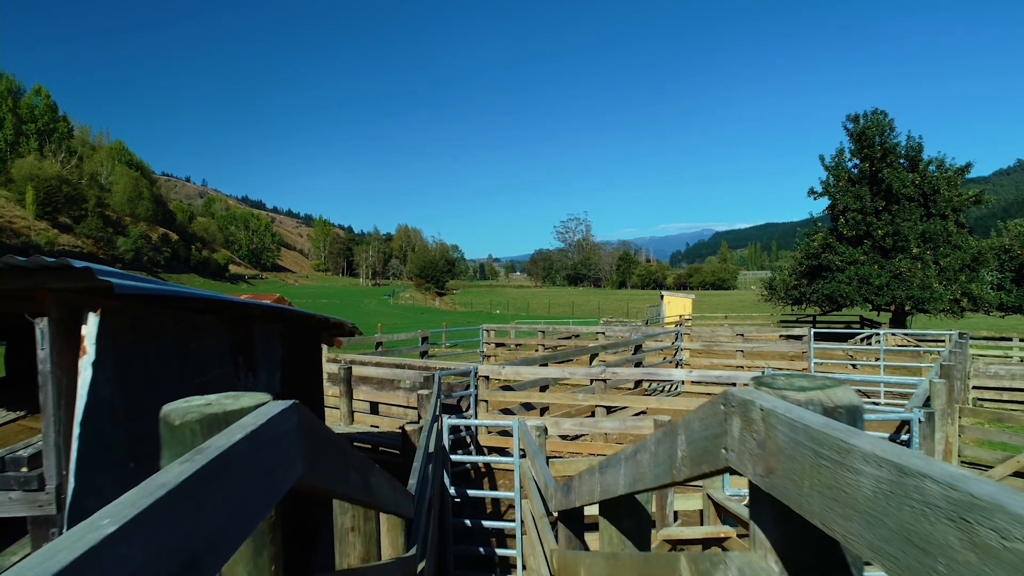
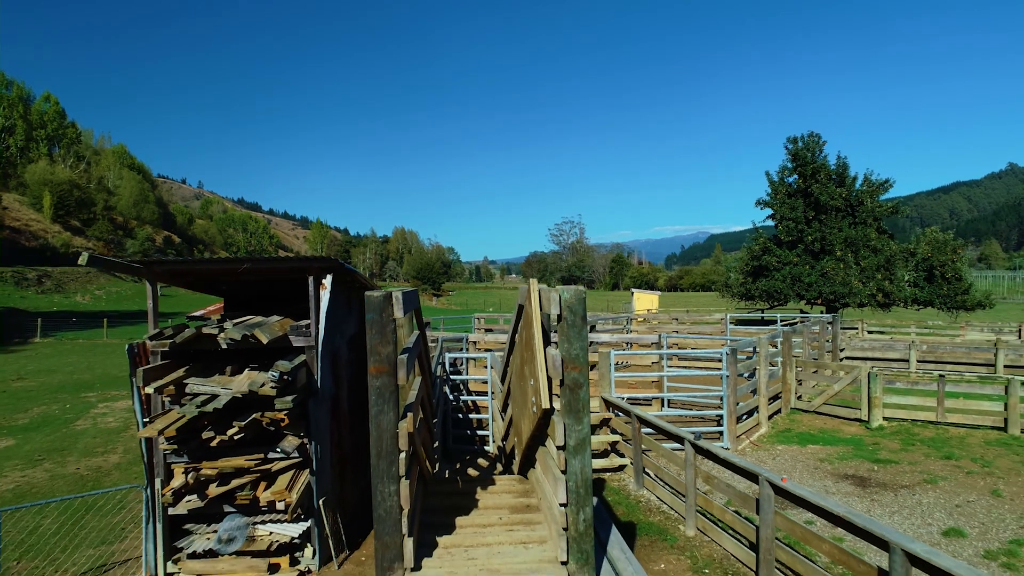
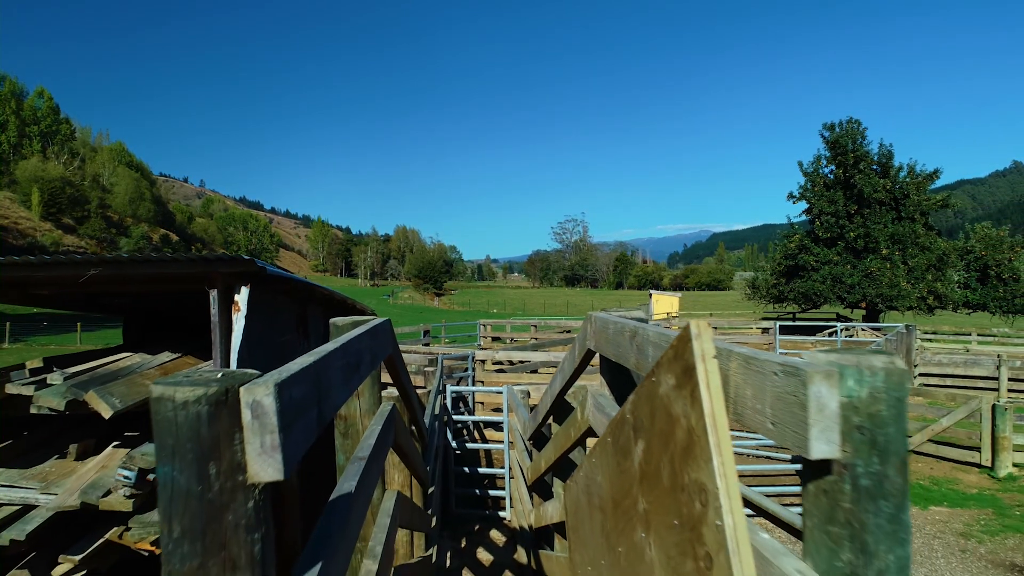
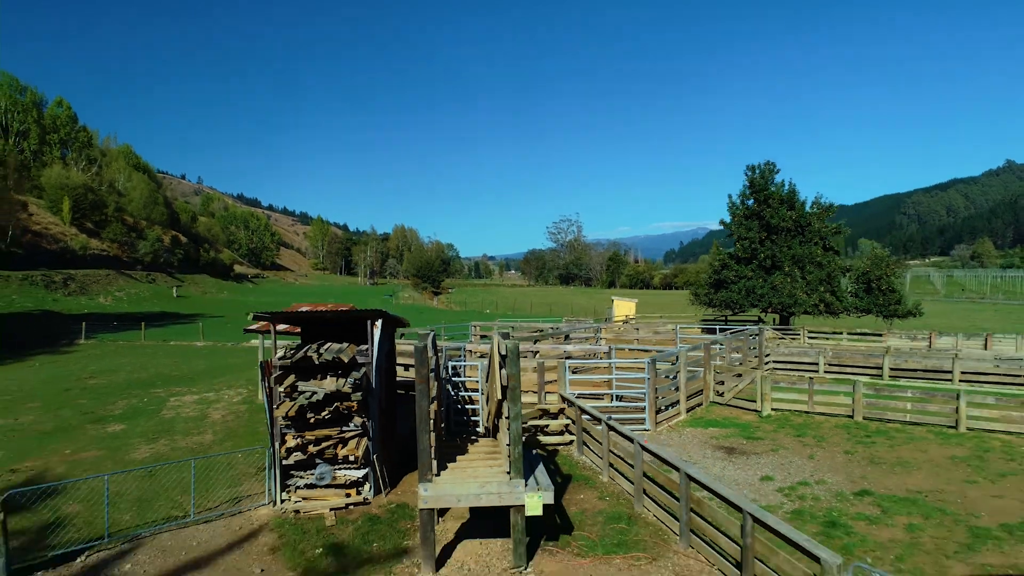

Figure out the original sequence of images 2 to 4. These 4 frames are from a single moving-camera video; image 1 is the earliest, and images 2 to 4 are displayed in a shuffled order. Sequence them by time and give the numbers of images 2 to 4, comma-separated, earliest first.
3, 2, 4
